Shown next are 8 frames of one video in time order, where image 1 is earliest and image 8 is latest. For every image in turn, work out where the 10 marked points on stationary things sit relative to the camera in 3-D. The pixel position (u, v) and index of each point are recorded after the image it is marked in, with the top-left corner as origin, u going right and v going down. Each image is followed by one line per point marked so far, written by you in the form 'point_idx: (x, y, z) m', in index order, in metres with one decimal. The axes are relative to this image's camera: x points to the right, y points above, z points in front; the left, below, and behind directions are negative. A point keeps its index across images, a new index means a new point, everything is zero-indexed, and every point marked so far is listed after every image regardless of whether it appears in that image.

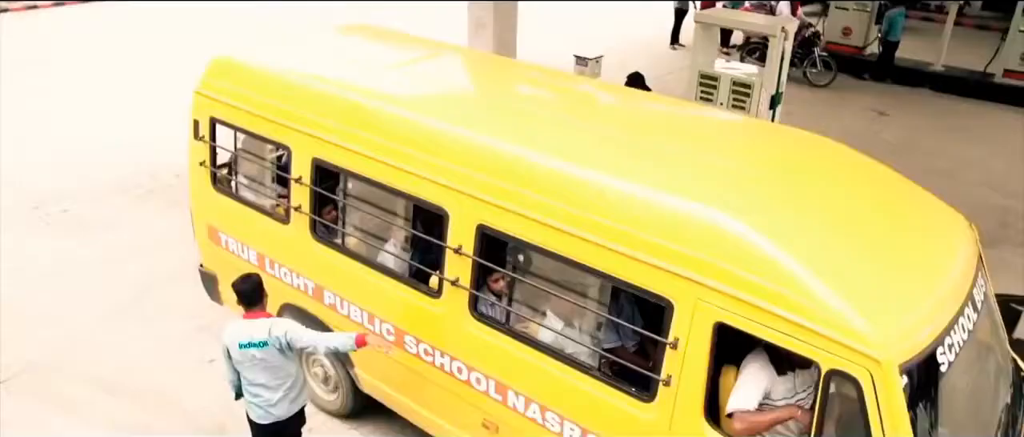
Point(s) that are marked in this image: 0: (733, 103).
0: (+1.5, +0.8, +5.6) m
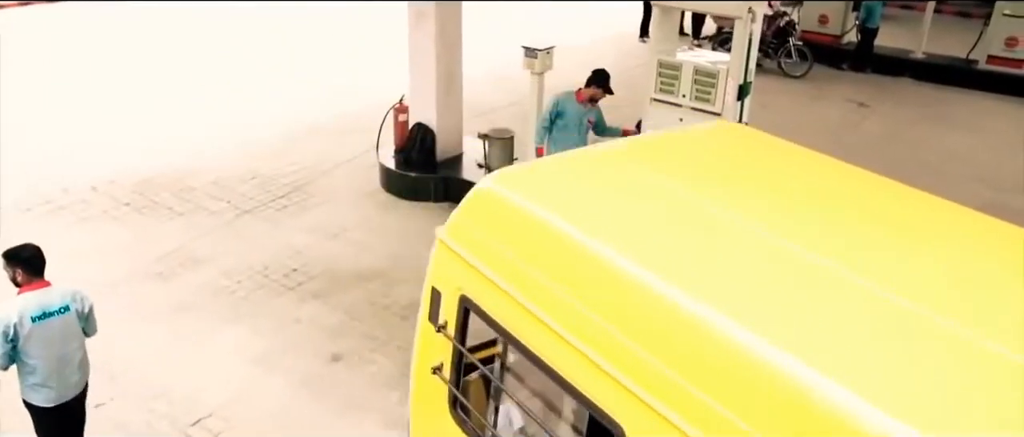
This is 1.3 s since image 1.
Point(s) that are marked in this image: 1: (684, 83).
0: (+1.1, +0.8, +5.0) m
1: (+1.1, +0.8, +5.0) m
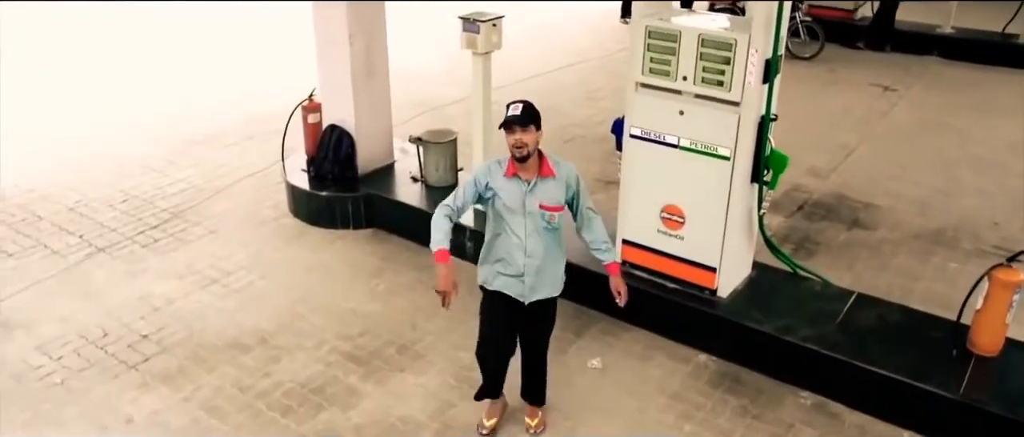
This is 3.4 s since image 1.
0: (+0.8, +0.6, +3.4) m
1: (+0.7, +0.7, +3.5) m
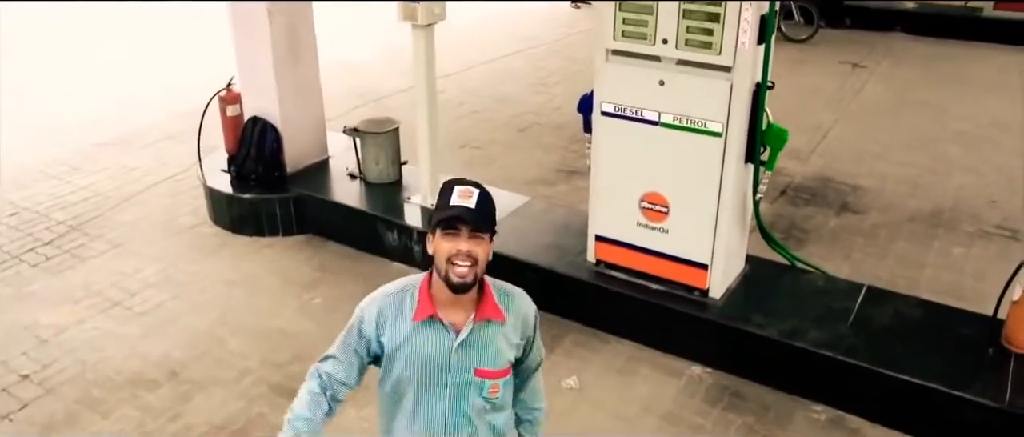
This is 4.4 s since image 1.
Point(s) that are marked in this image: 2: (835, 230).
0: (+0.6, +0.6, +2.9) m
1: (+0.5, +0.7, +2.9) m
2: (+1.7, -0.1, +4.3) m
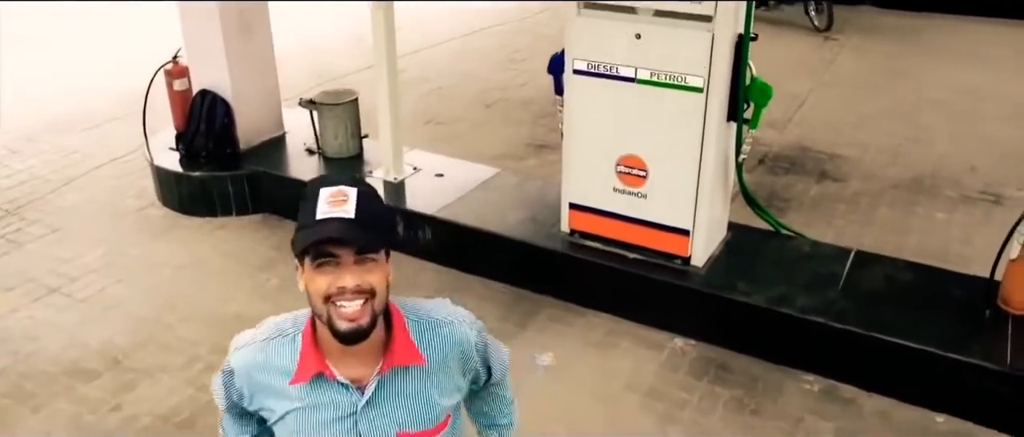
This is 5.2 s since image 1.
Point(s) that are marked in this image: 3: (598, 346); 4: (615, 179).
0: (+0.5, +0.8, +2.7) m
1: (+0.4, +0.8, +2.7) m
2: (+1.6, +0.1, +4.2) m
3: (+0.3, -0.5, +3.0) m
4: (+0.4, +0.2, +3.0) m
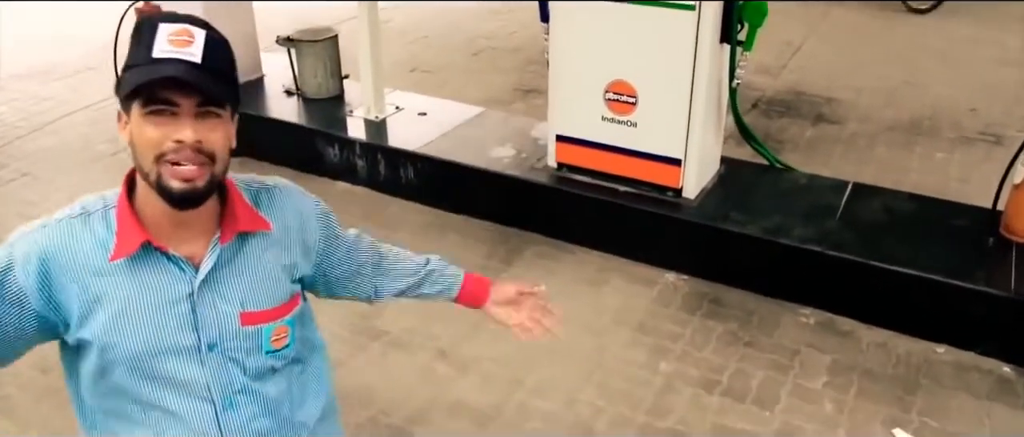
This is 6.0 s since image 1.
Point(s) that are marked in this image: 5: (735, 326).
0: (+0.4, +1.0, +2.6) m
1: (+0.4, +1.1, +2.6) m
2: (+1.5, +0.4, +4.1) m
3: (+0.3, -0.2, +2.9) m
4: (+0.3, +0.4, +2.9) m
5: (+0.7, -0.4, +2.7) m
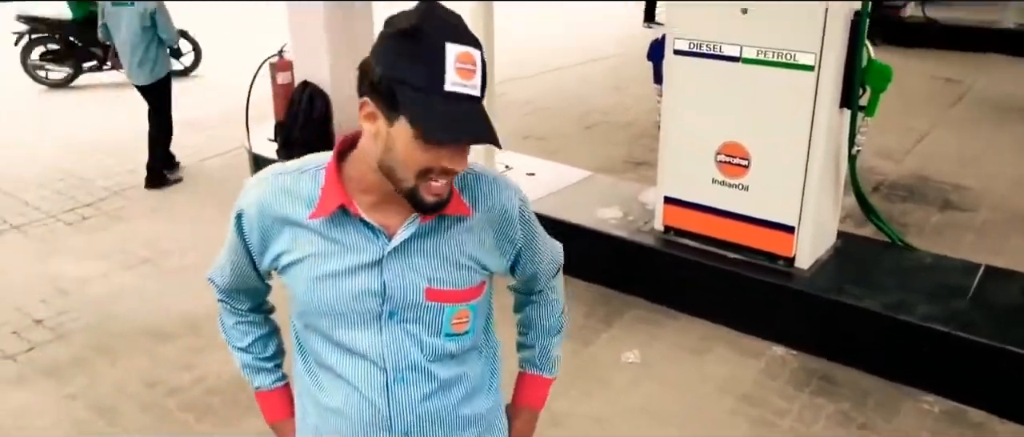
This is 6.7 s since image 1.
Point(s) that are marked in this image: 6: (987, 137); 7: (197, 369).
0: (+0.8, +0.8, +2.5) m
1: (+0.8, +0.9, +2.6) m
2: (+2.0, 0.0, +3.8) m
3: (+0.6, -0.4, +2.8) m
4: (+0.7, +0.2, +2.9) m
5: (+1.0, -0.6, +2.5) m
6: (+3.0, +0.5, +5.2) m
7: (-1.1, -0.5, +2.7) m
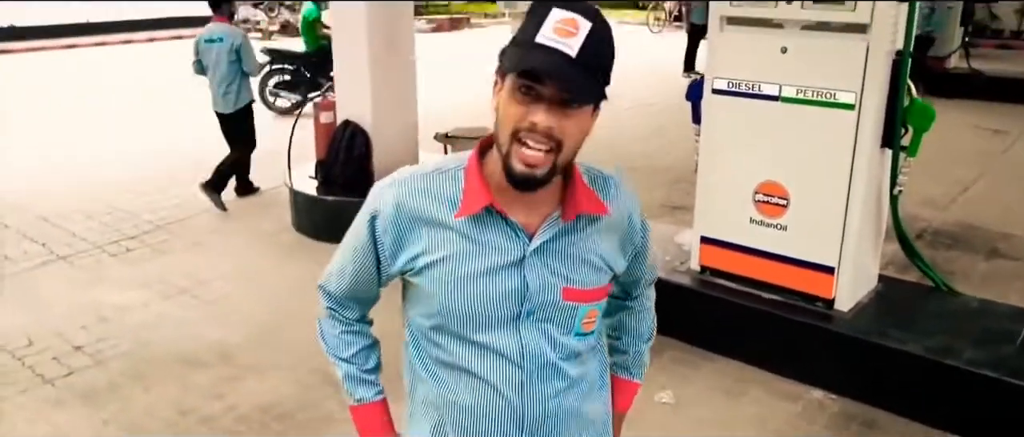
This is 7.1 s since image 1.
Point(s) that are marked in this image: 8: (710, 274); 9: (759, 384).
0: (+1.0, +0.7, +2.6) m
1: (+0.9, +0.8, +2.6) m
2: (+2.2, -0.3, +3.7) m
3: (+0.7, -0.6, +2.7) m
4: (+0.8, 0.0, +2.8) m
5: (+1.1, -0.7, +2.4) m
6: (+3.2, +0.2, +5.0) m
7: (-1.0, -0.6, +2.7) m
8: (+0.7, -0.2, +3.0) m
9: (+0.8, -0.6, +2.8) m
